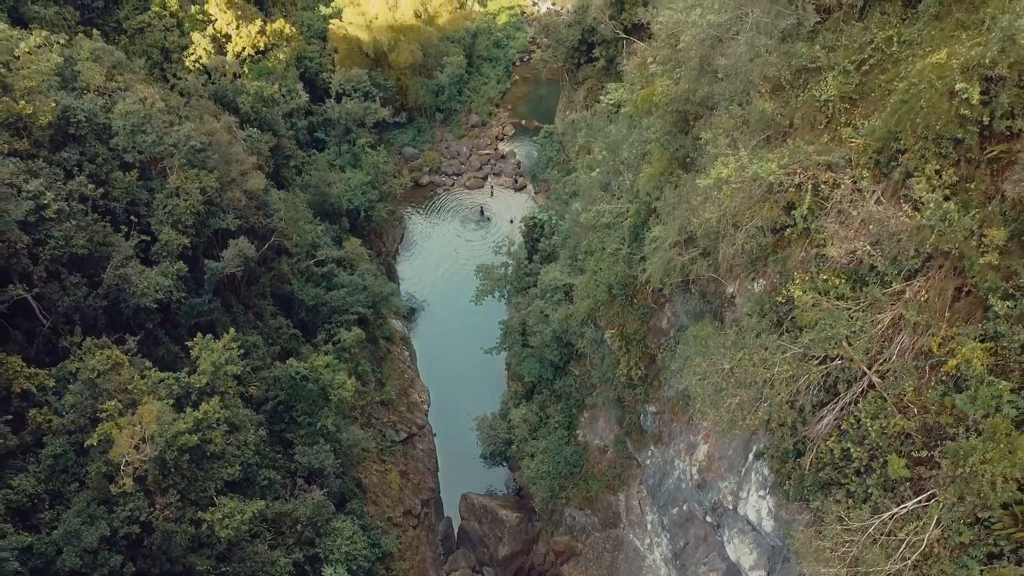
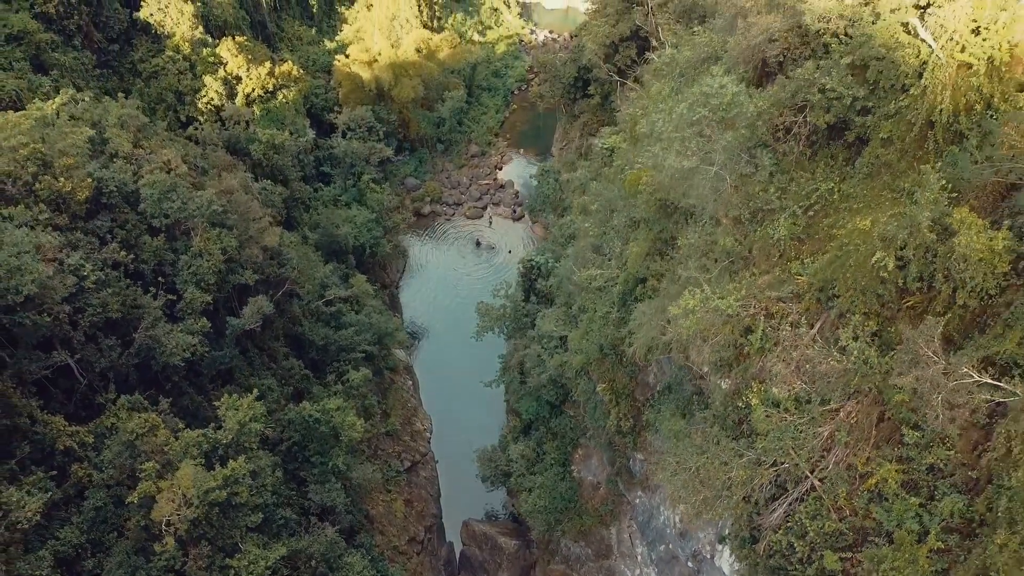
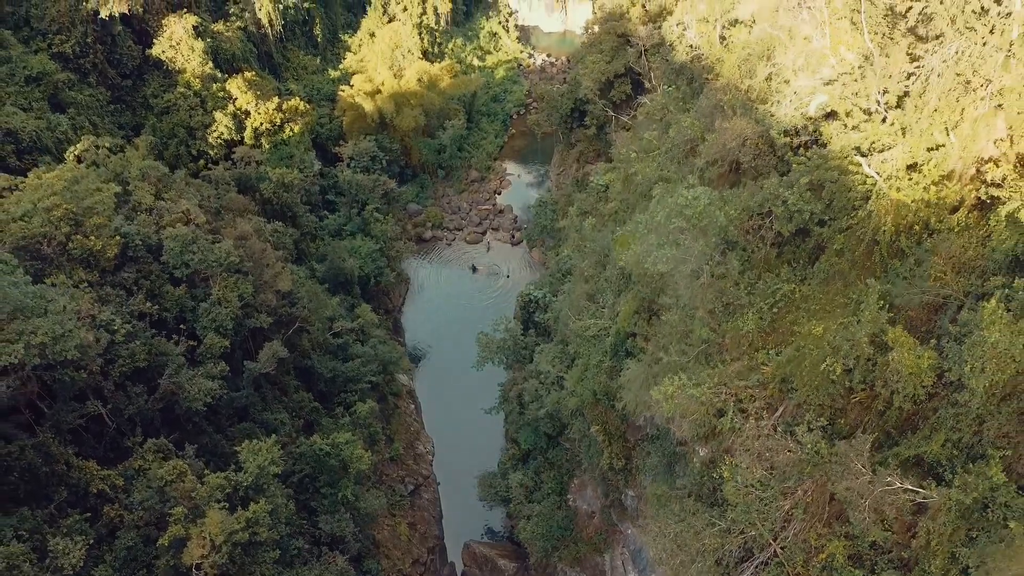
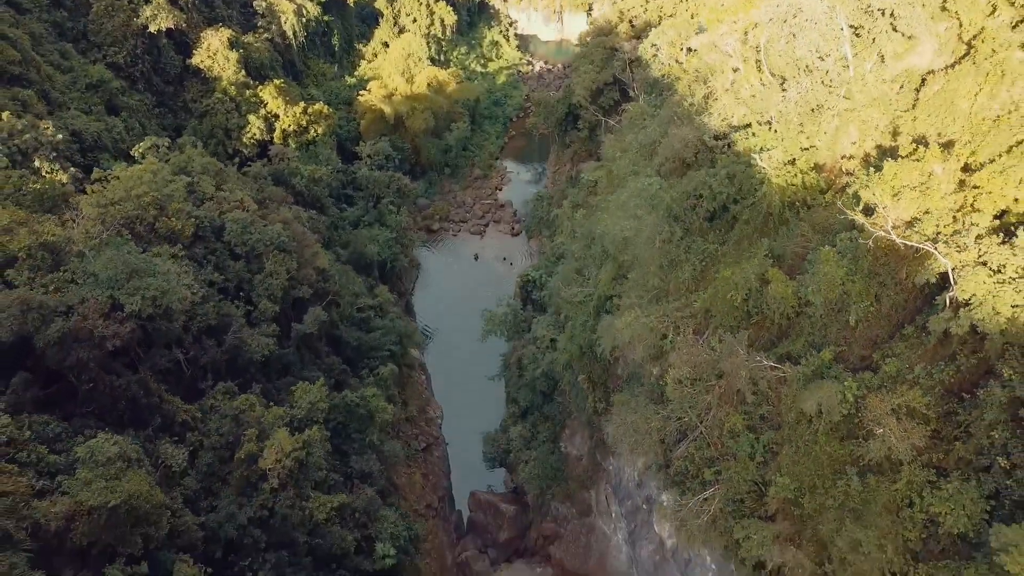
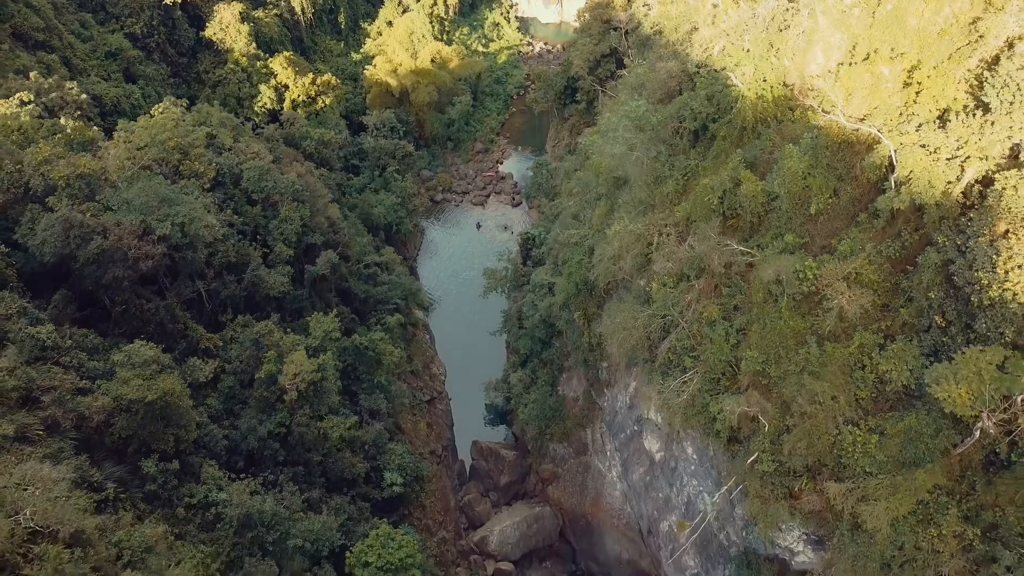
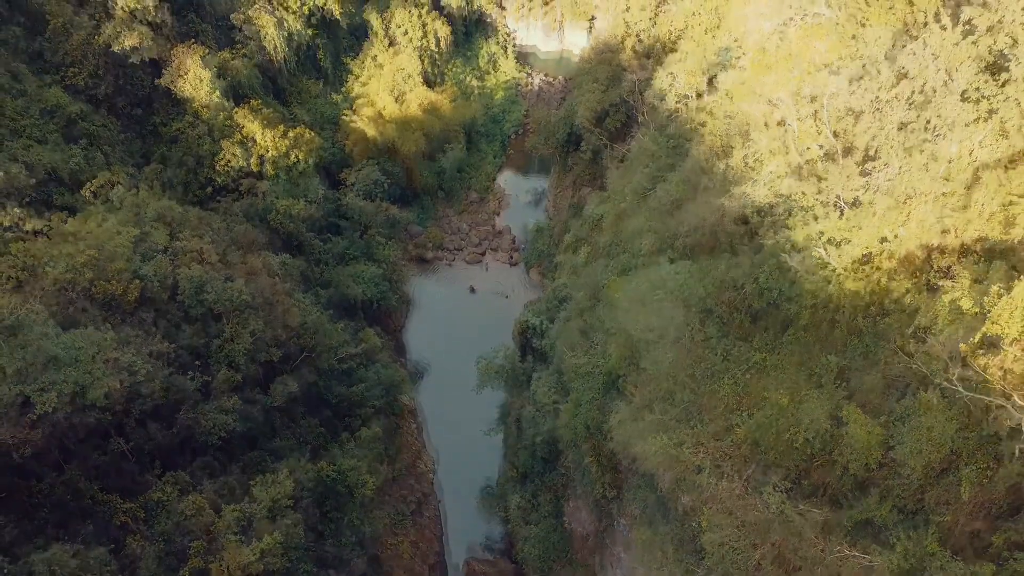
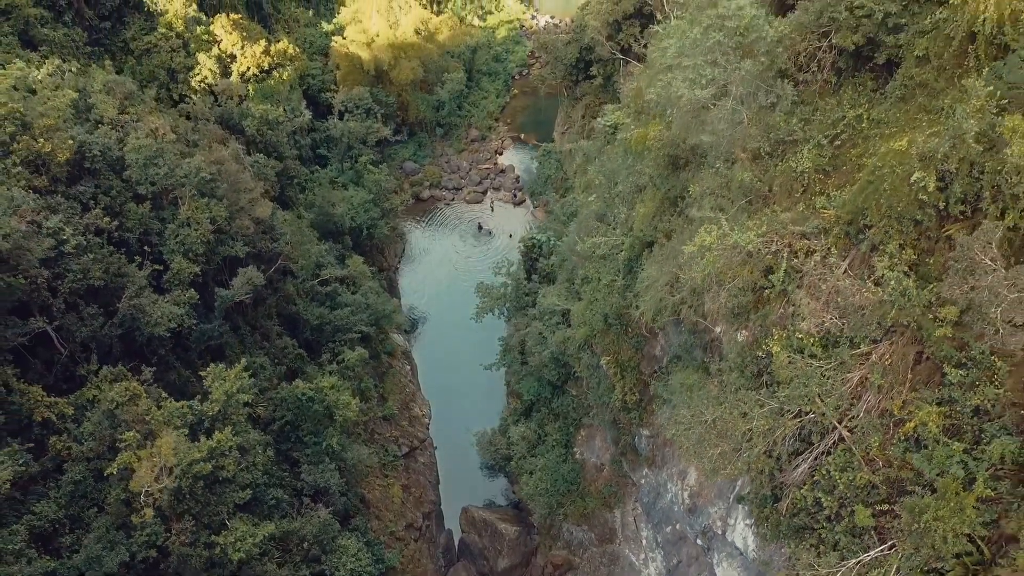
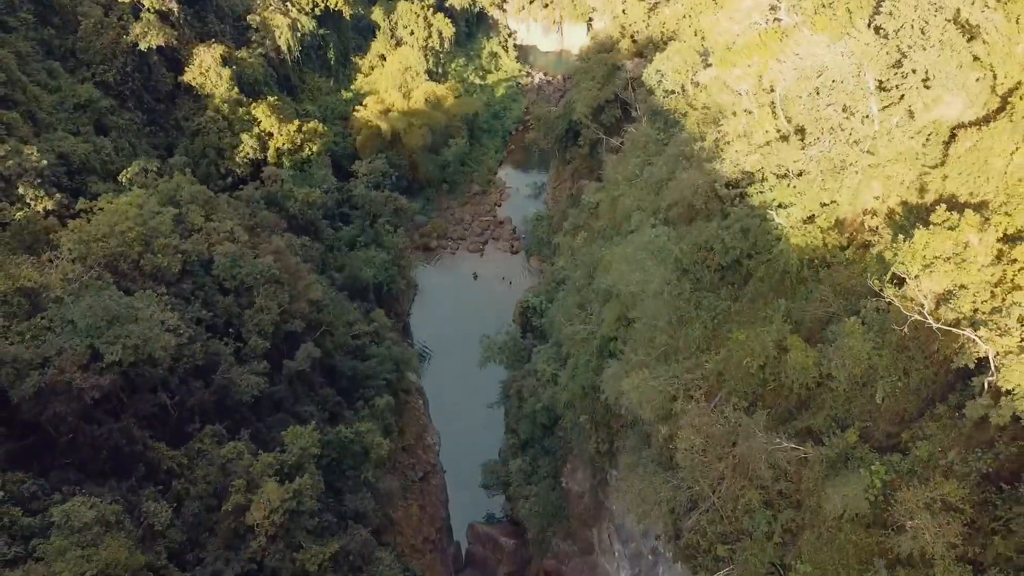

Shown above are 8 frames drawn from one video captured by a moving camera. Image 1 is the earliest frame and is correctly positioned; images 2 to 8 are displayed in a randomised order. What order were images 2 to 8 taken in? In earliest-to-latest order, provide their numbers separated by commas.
7, 2, 3, 6, 8, 4, 5
